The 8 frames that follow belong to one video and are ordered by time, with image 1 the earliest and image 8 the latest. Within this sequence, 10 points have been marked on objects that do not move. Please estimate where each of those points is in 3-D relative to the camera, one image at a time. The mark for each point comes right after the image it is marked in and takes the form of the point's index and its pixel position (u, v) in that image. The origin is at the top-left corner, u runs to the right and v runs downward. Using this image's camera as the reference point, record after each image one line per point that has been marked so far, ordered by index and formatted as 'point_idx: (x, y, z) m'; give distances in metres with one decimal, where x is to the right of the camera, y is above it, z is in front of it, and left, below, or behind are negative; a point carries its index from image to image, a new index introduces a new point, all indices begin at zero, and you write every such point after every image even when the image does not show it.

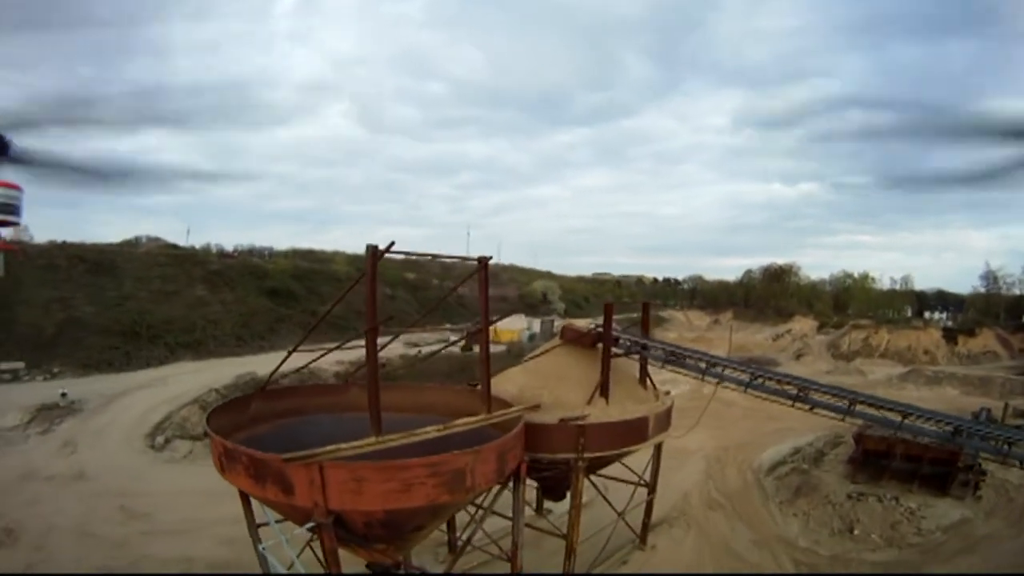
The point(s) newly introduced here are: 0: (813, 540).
0: (+7.4, -6.2, +15.8) m
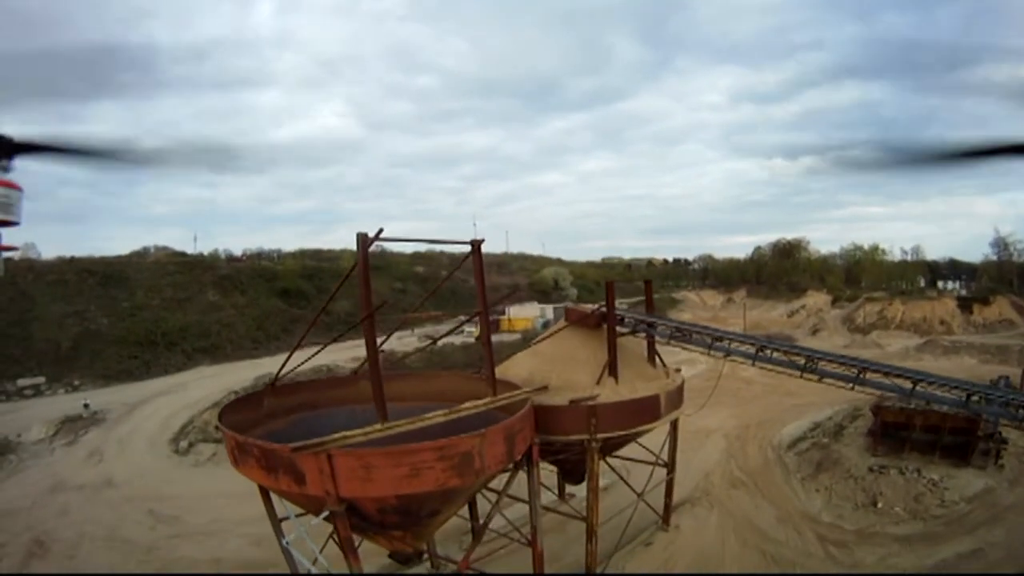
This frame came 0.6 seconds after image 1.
0: (+8.0, -5.6, +15.8) m
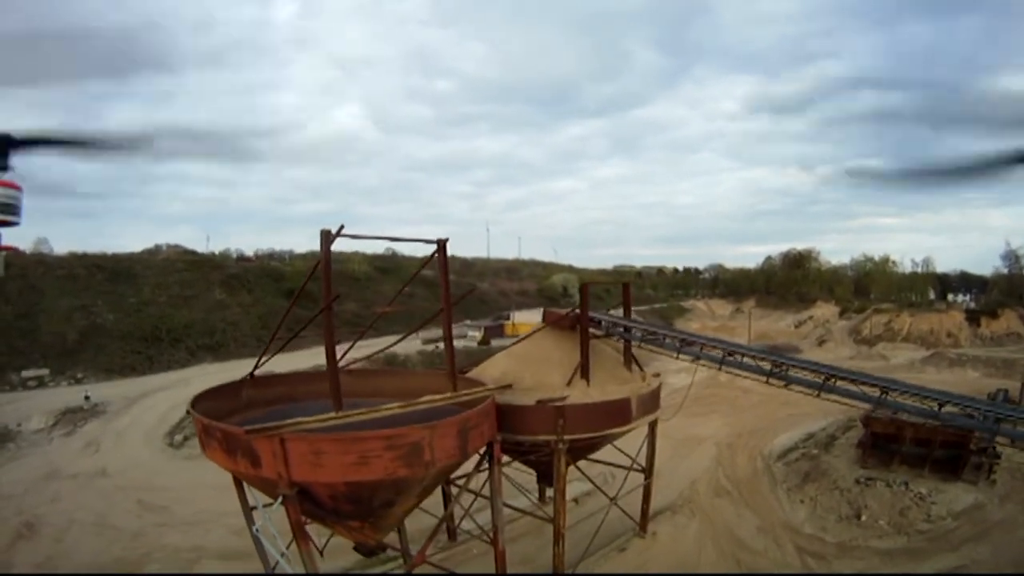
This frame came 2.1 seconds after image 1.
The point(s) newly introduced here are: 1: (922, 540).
0: (+7.3, -5.7, +15.3) m
1: (+9.1, -5.6, +14.2) m
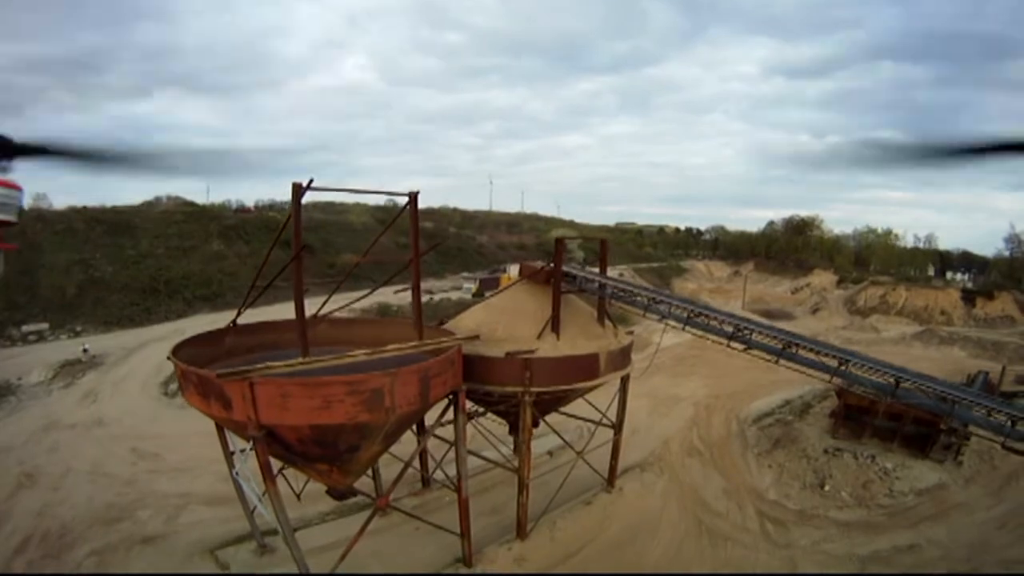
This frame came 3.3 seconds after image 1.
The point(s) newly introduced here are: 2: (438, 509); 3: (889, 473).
0: (+6.6, -5.0, +15.6) m
1: (+8.4, -5.1, +14.4) m
2: (-1.9, -5.5, +15.9) m
3: (+9.4, -4.6, +15.9) m
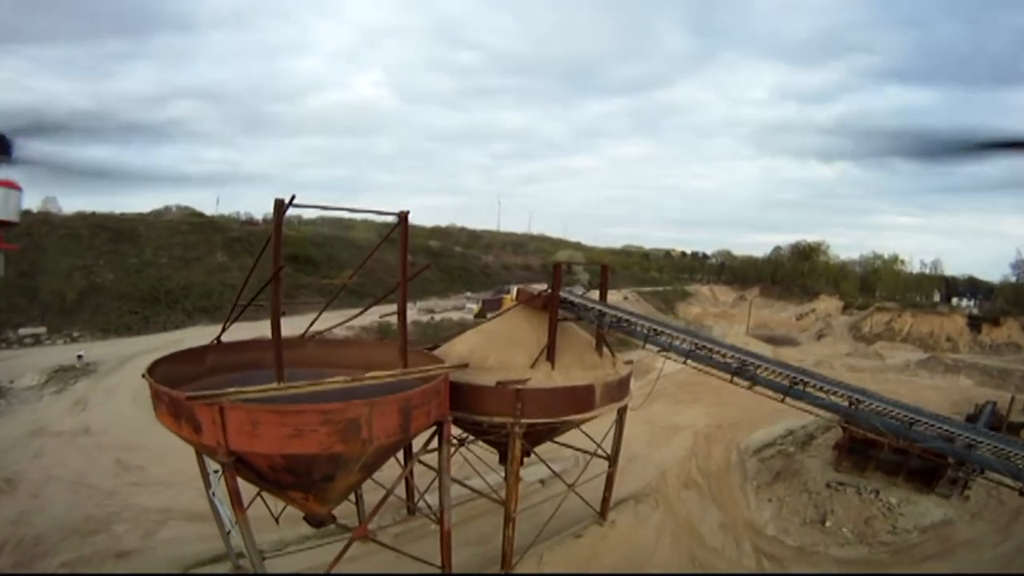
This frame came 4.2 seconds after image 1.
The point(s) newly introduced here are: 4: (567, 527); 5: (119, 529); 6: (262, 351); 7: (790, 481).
0: (+6.3, -5.6, +15.0) m
1: (+8.1, -5.7, +13.8) m
2: (-2.1, -6.0, +15.4) m
3: (+9.1, -5.3, +15.3) m
4: (+1.3, -5.5, +14.8) m
5: (-11.3, -6.8, +18.2) m
6: (-5.7, -1.4, +14.3) m
7: (+7.6, -5.3, +17.5) m
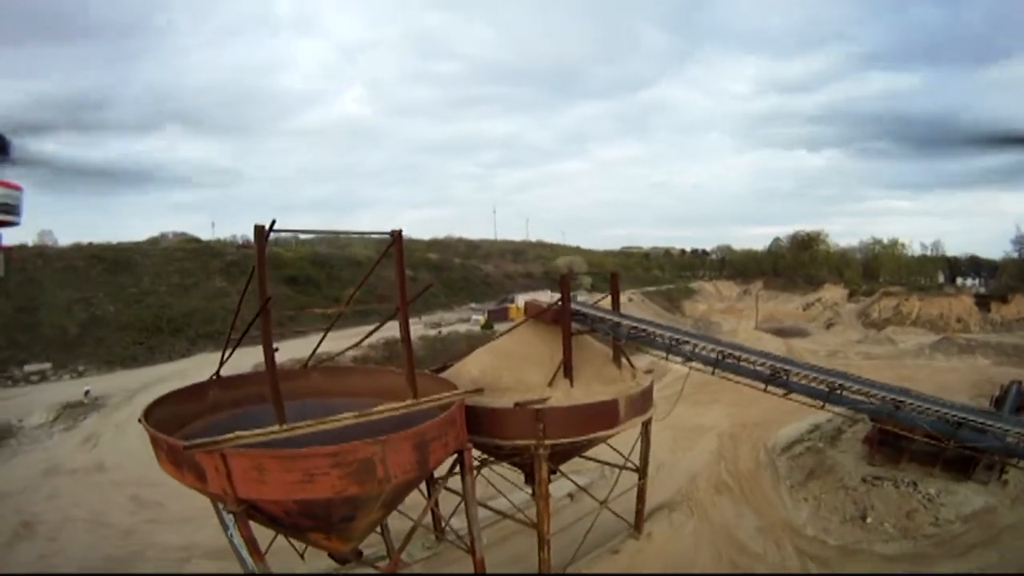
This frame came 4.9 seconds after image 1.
0: (+7.1, -5.5, +14.8) m
1: (+8.9, -5.4, +13.7) m
2: (-1.3, -6.5, +15.2) m
3: (+9.9, -5.0, +15.1) m
4: (+2.1, -5.8, +14.6) m
5: (-10.3, -8.0, +18.1) m
6: (-5.2, -2.1, +14.2) m
7: (+8.4, -5.1, +17.4) m
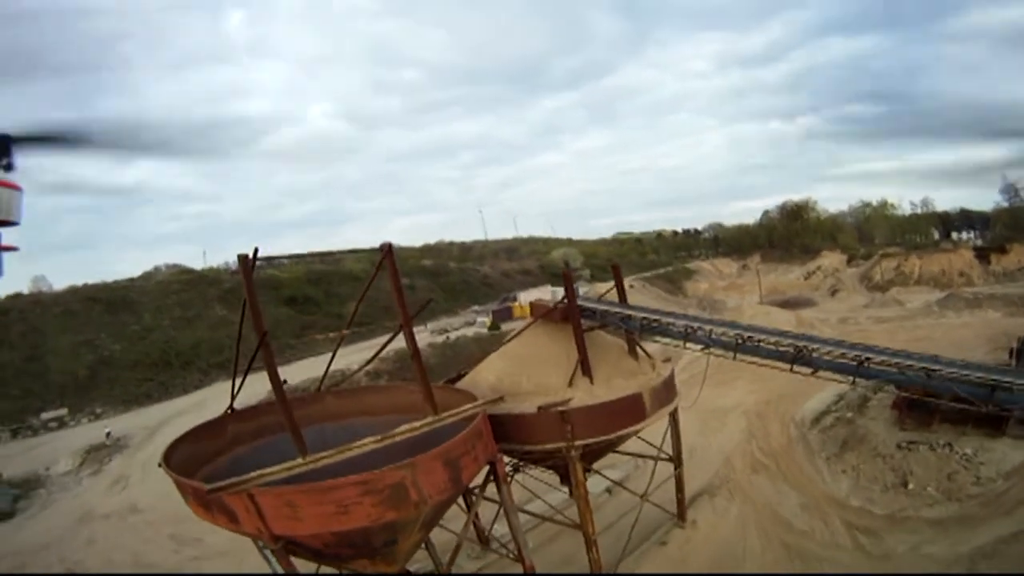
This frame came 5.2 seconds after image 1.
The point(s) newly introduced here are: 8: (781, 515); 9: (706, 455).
0: (+8.2, -4.9, +15.0) m
1: (+10.0, -4.7, +13.9) m
2: (0.0, -6.7, +15.4) m
3: (+10.9, -4.1, +15.3) m
4: (+3.2, -5.7, +14.9) m
5: (-8.9, -9.1, +18.3) m
6: (-4.4, -2.8, +14.4) m
7: (+9.4, -4.4, +17.6) m
8: (+6.3, -5.3, +15.0) m
9: (+6.0, -5.2, +19.7) m
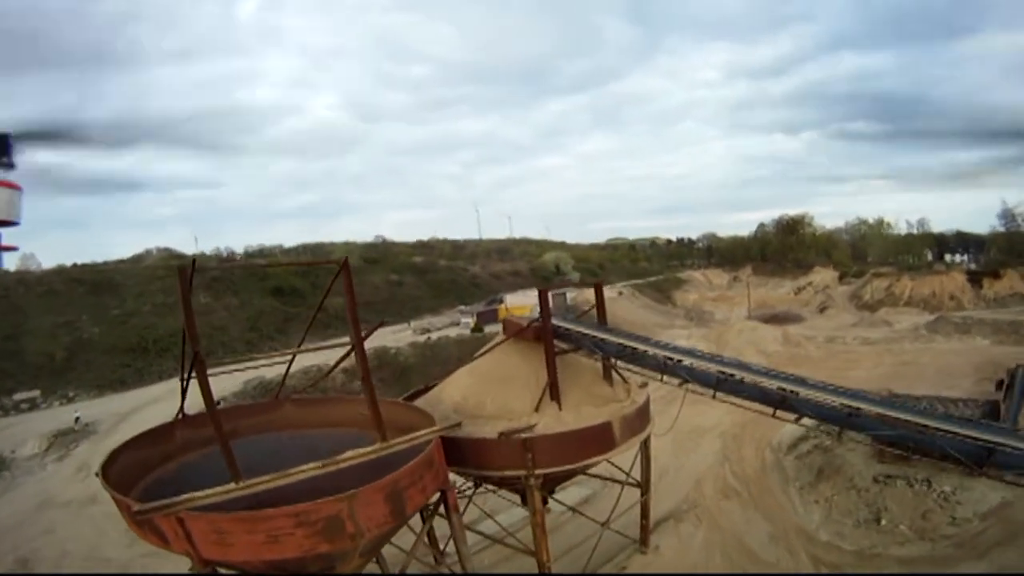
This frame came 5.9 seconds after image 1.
0: (+7.2, -5.4, +14.3) m
1: (+9.0, -5.2, +13.2) m
2: (-1.2, -6.8, +14.6) m
3: (+9.9, -4.7, +14.7) m
4: (+2.2, -5.9, +14.1) m
5: (-10.1, -8.8, +17.5) m
6: (-5.3, -2.7, +13.6) m
7: (+8.4, -5.0, +16.9) m
8: (+5.2, -5.7, +14.3) m
9: (+4.9, -5.6, +19.0) m
